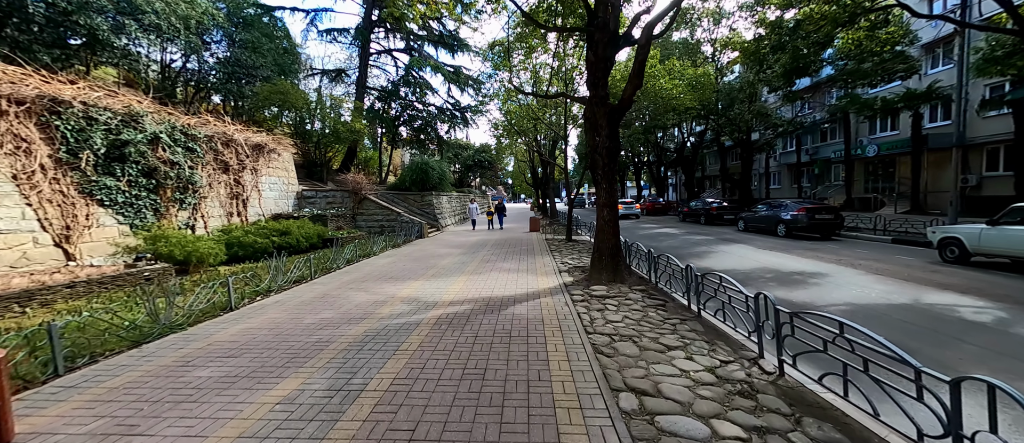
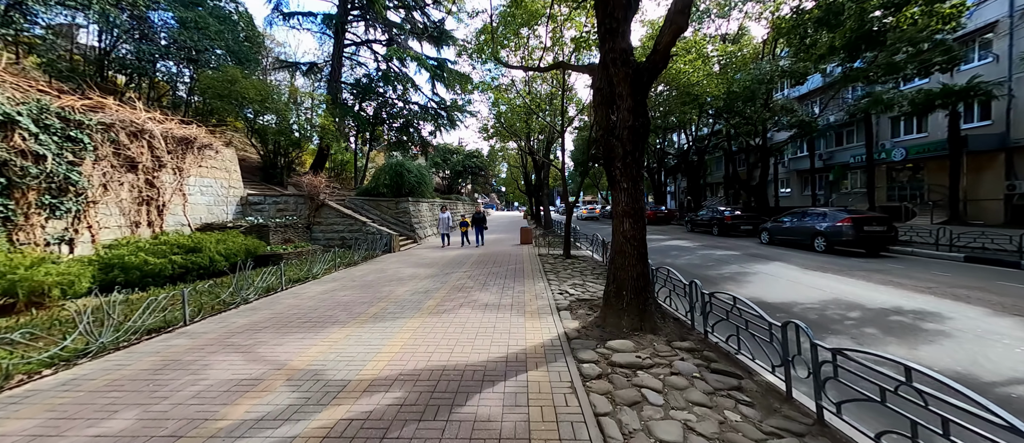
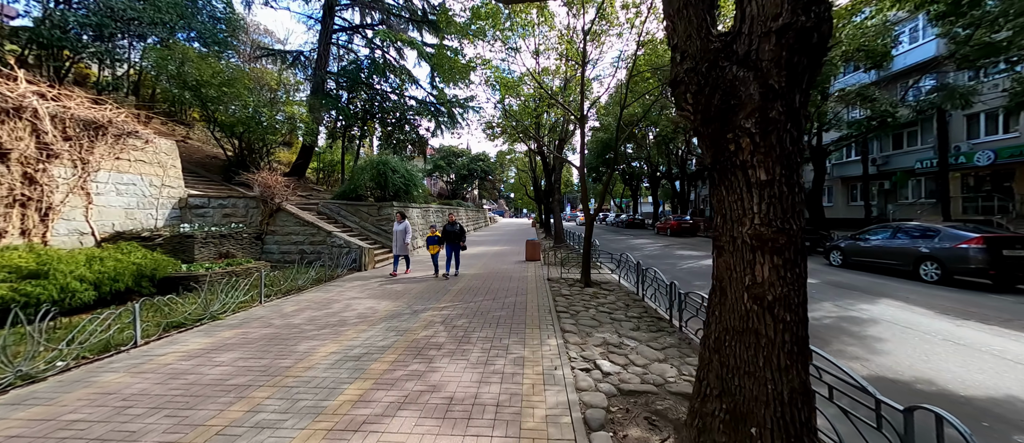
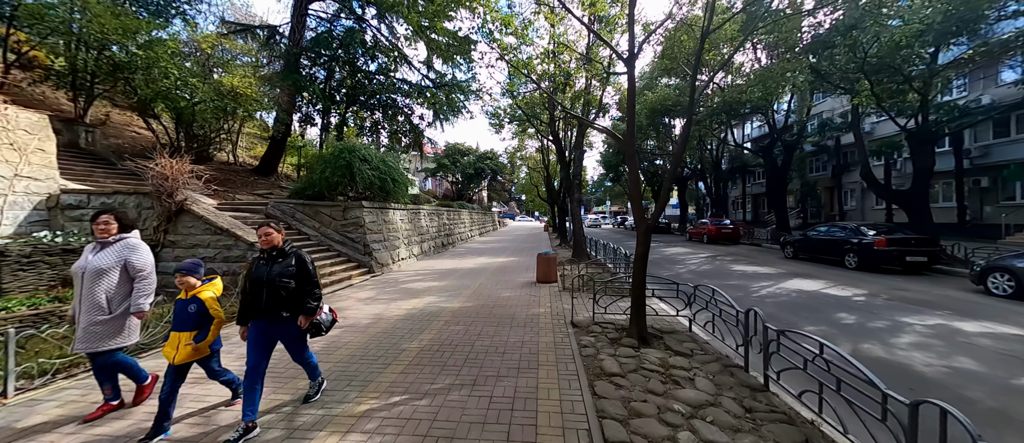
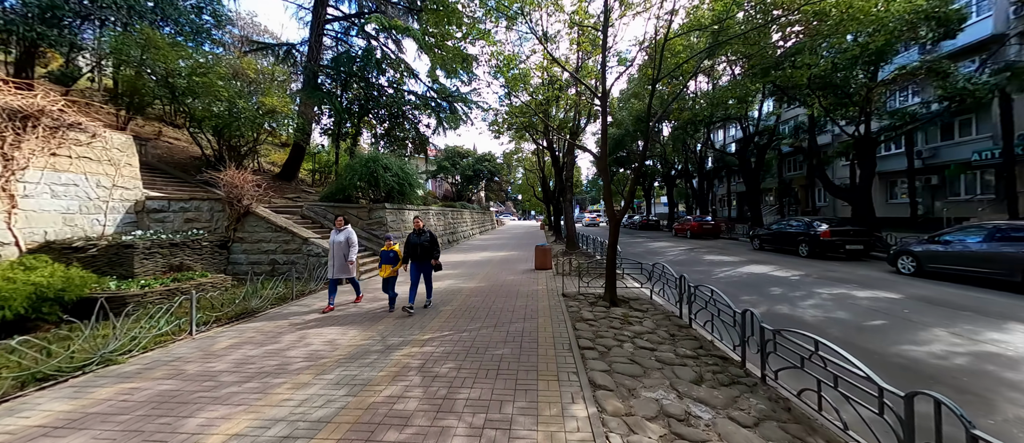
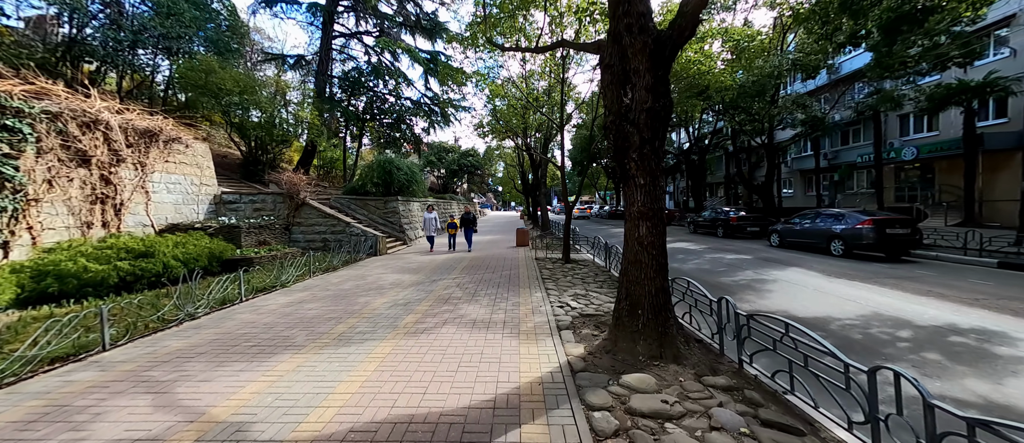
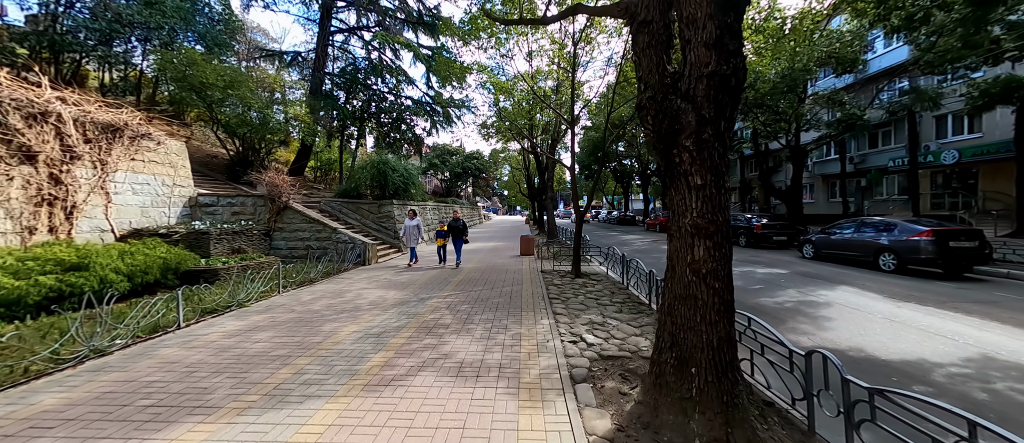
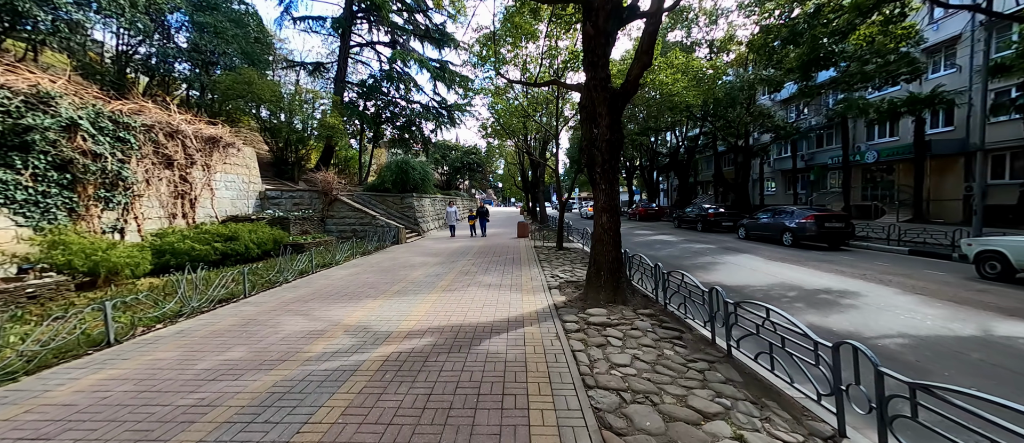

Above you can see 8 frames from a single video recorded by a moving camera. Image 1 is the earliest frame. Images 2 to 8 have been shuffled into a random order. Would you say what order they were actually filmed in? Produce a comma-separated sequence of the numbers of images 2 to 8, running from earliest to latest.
8, 2, 6, 7, 3, 5, 4
